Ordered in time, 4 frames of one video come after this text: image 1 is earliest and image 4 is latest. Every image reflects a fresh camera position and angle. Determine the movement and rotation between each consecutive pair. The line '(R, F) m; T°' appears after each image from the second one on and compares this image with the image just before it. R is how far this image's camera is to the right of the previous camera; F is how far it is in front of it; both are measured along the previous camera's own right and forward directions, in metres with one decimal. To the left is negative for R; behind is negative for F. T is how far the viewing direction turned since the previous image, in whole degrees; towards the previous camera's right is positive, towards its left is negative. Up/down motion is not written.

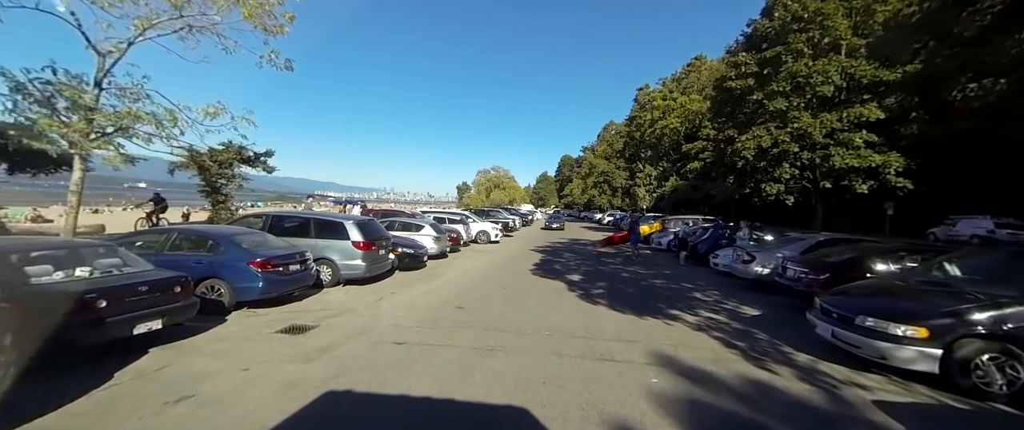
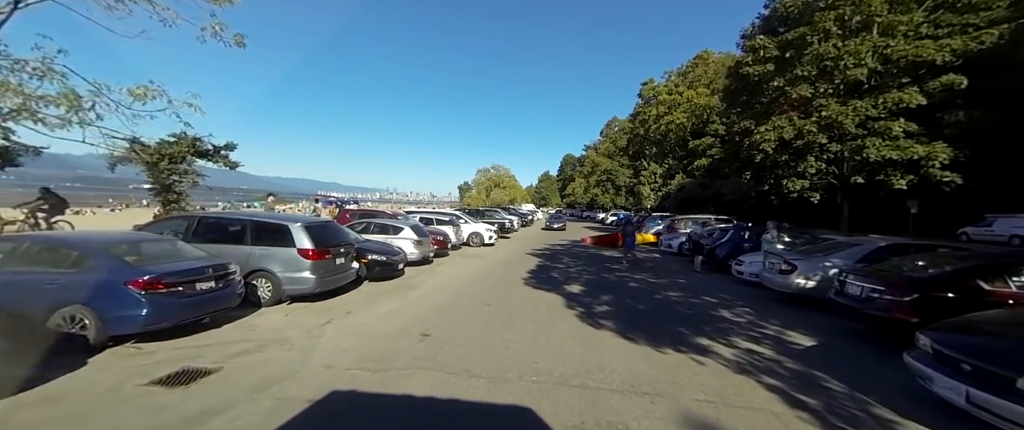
(+0.4, +1.5) m; 0°
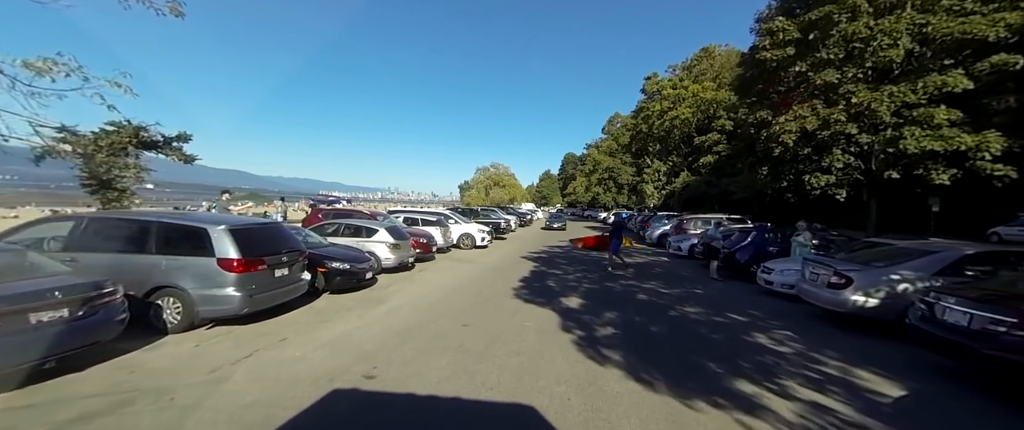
(+0.3, +1.3) m; 0°
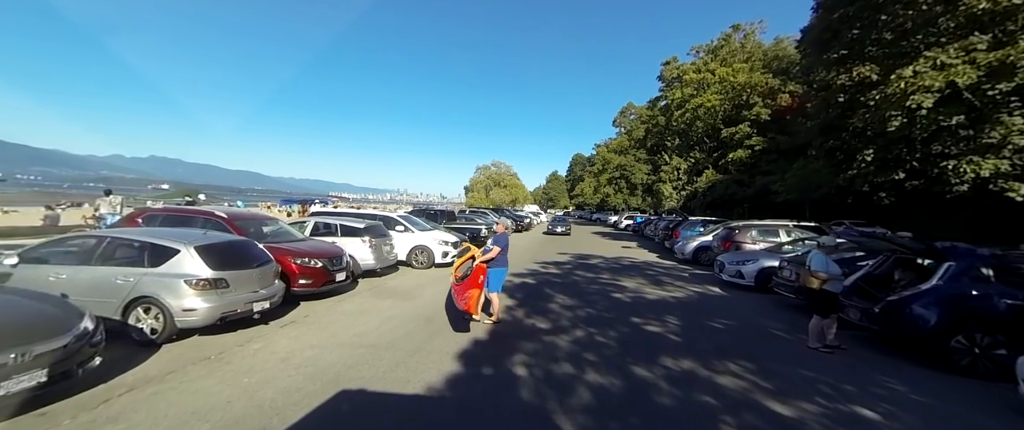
(+1.2, +4.8) m; -1°
